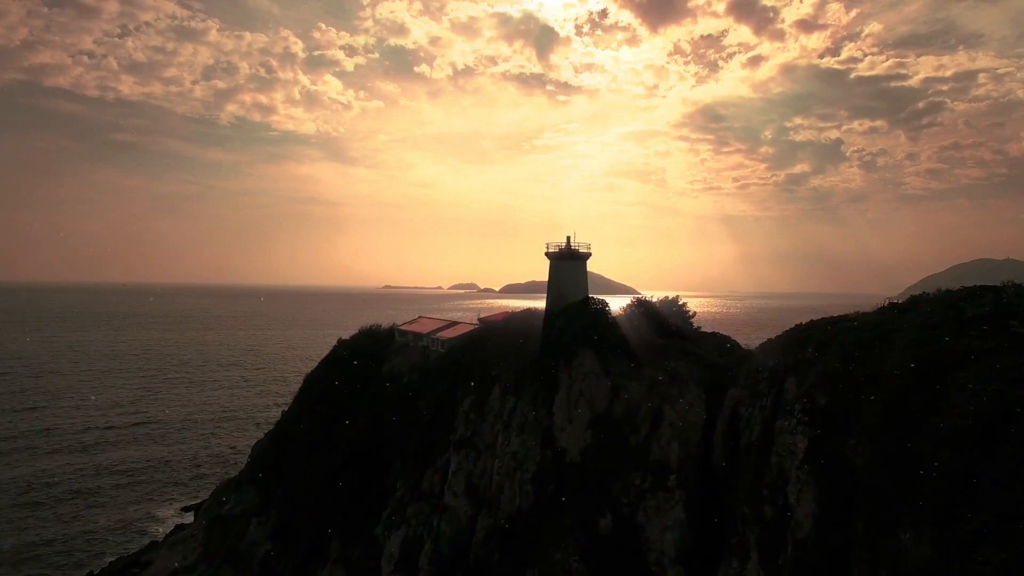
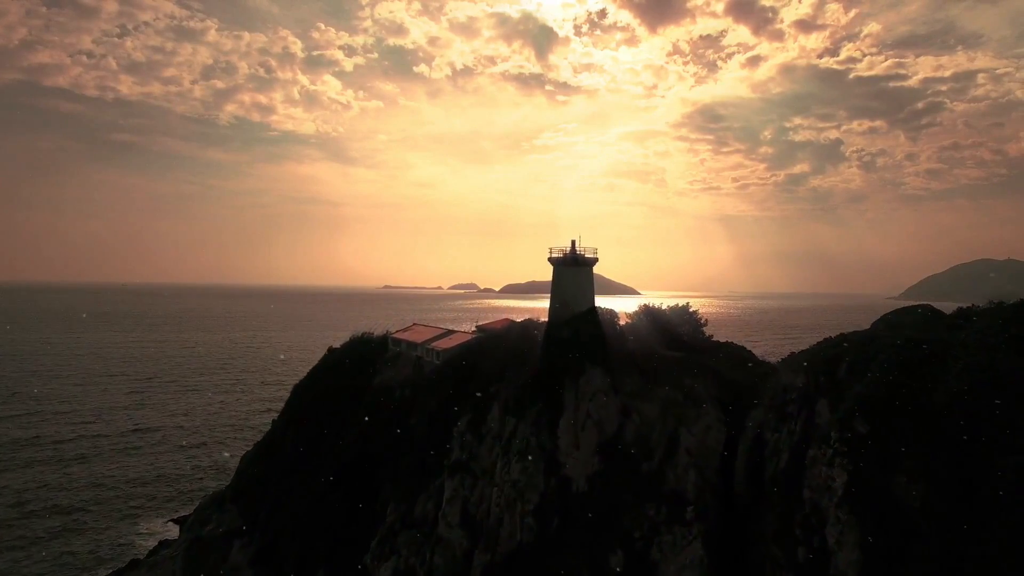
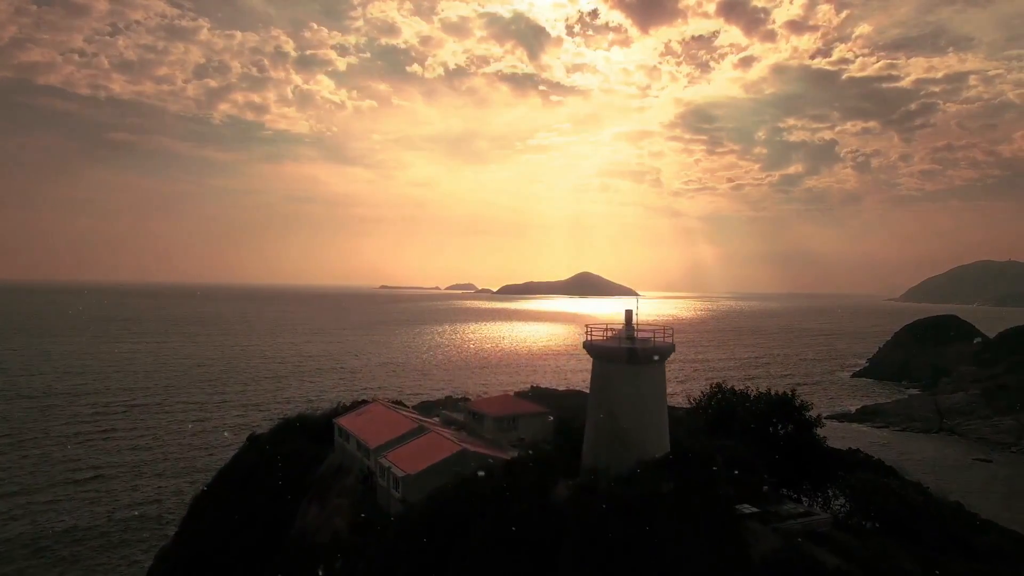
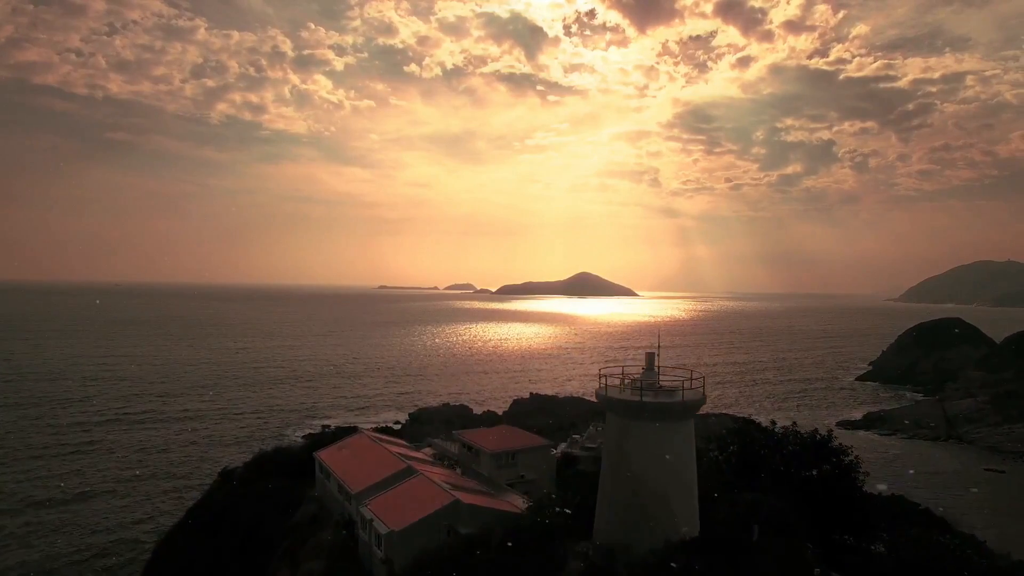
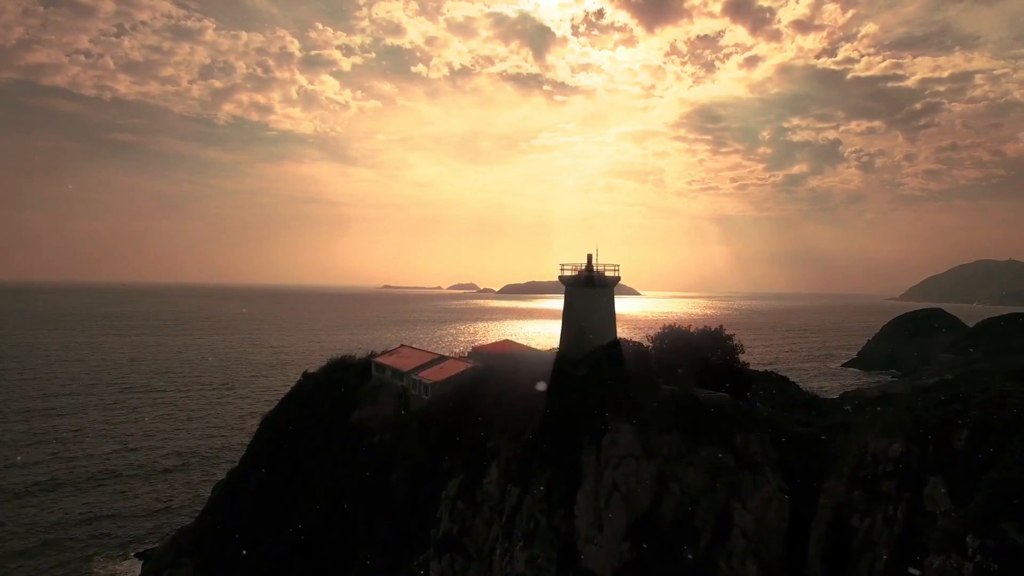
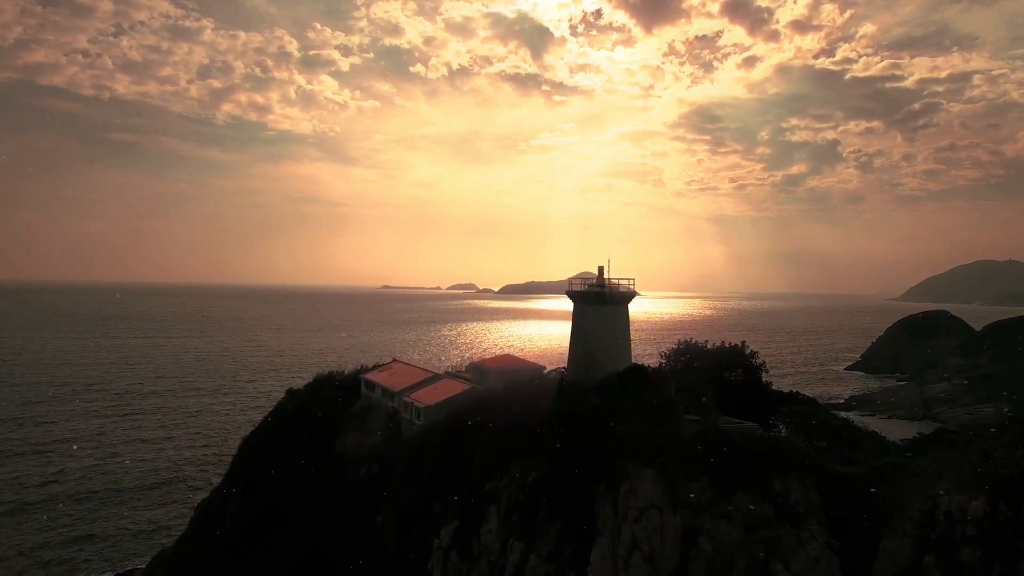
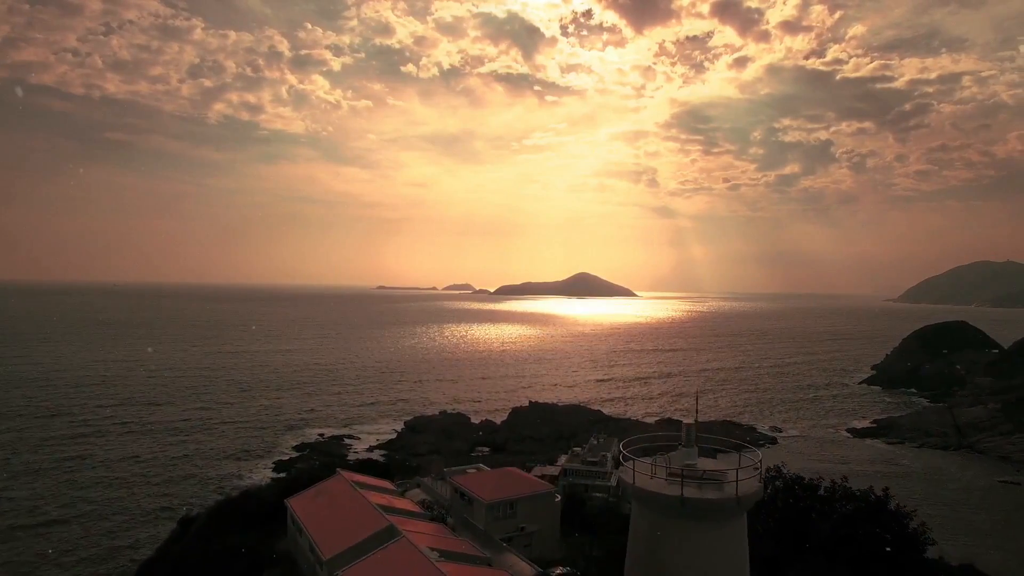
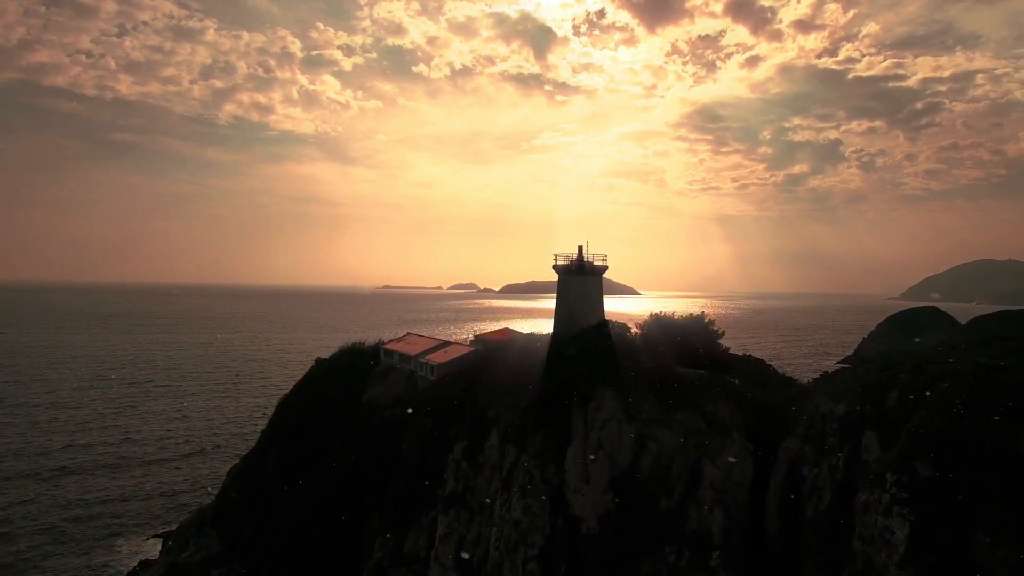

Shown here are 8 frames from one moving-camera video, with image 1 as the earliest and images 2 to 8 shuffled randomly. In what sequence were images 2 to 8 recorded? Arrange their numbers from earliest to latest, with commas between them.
2, 8, 5, 6, 3, 4, 7
